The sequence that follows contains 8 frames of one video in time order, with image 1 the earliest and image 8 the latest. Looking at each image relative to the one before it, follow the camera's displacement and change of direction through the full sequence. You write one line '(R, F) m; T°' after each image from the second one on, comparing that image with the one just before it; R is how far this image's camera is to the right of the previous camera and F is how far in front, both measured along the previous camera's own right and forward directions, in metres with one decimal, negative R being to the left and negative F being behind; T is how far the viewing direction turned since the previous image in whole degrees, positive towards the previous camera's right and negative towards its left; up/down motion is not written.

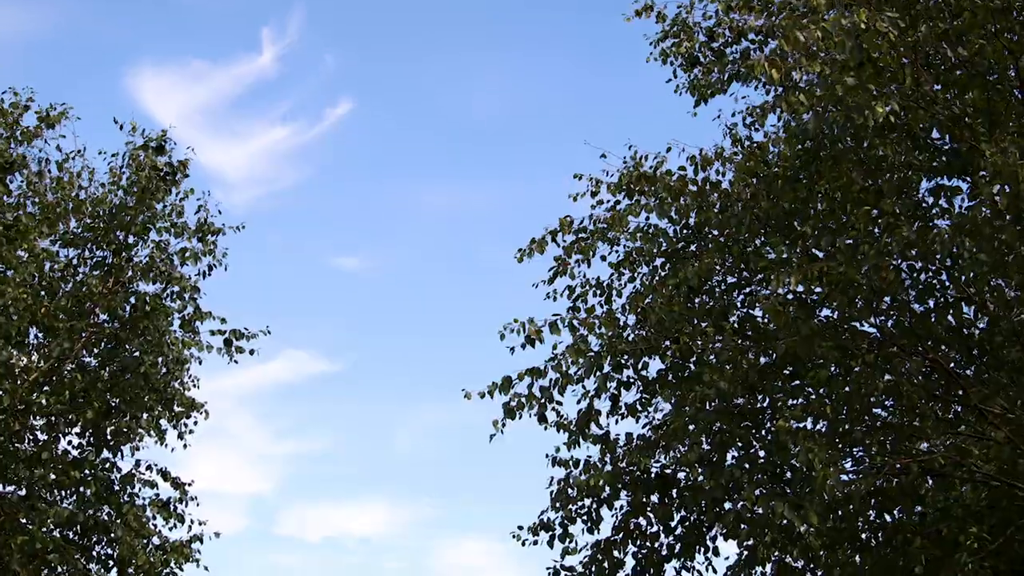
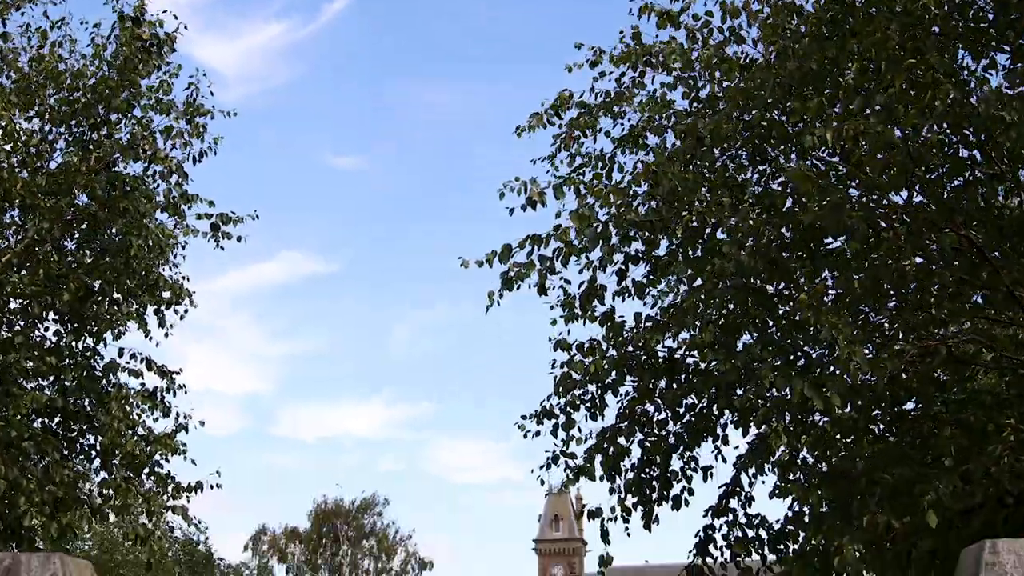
(+0.3, +0.7) m; -2°
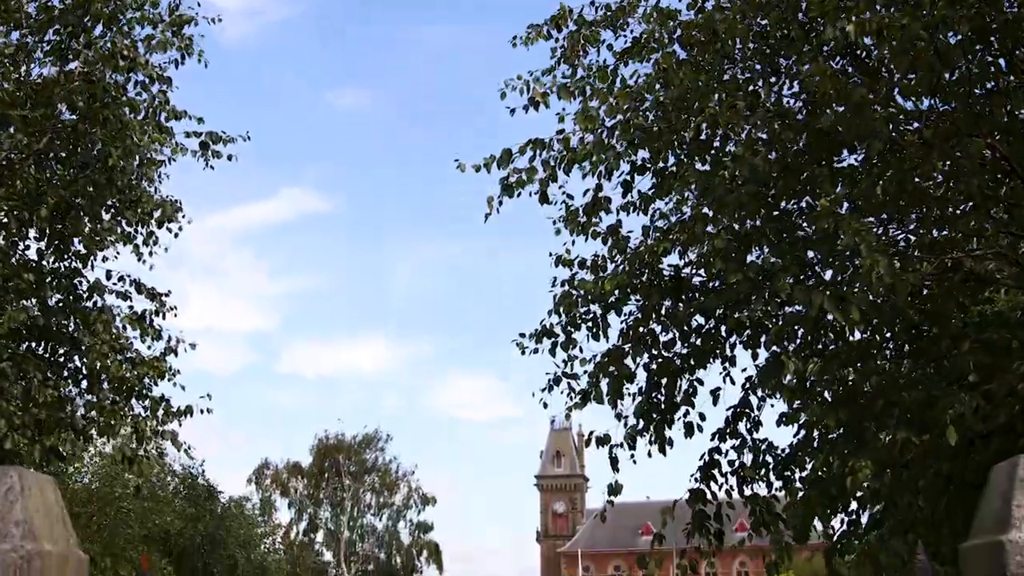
(0.0, +0.4) m; 0°
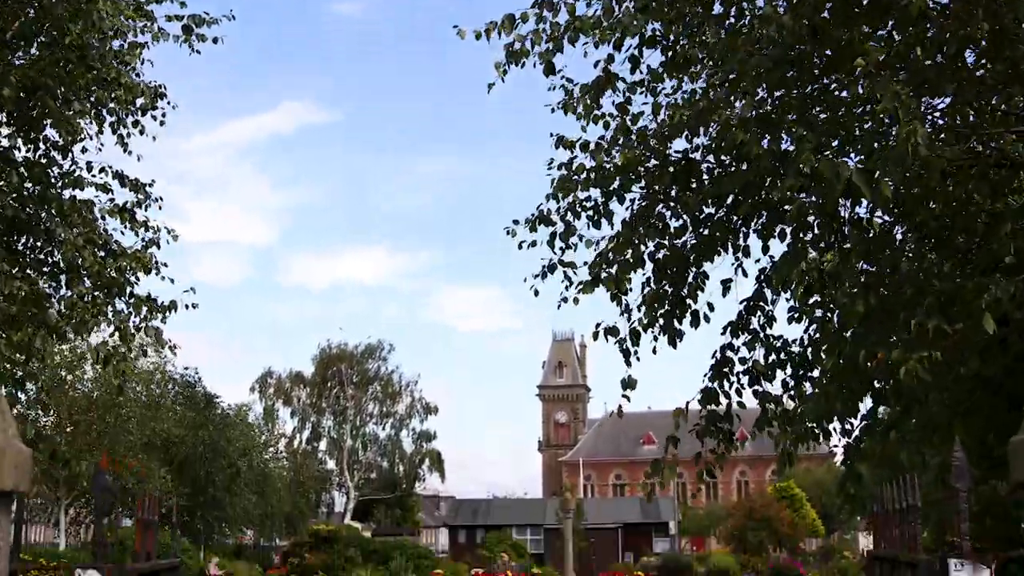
(0.0, +0.5) m; 0°
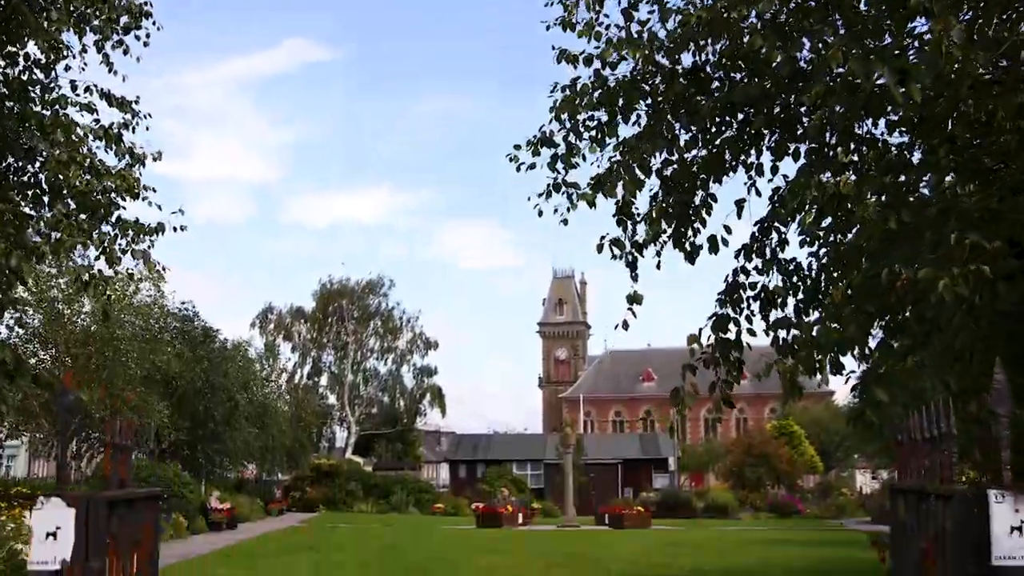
(0.0, +0.4) m; 0°
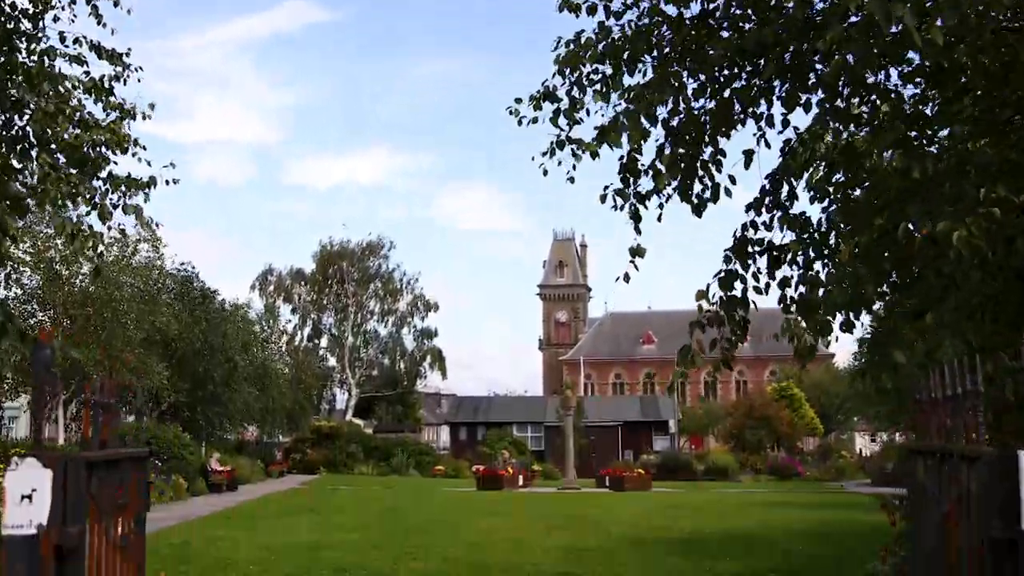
(0.0, +0.2) m; 0°
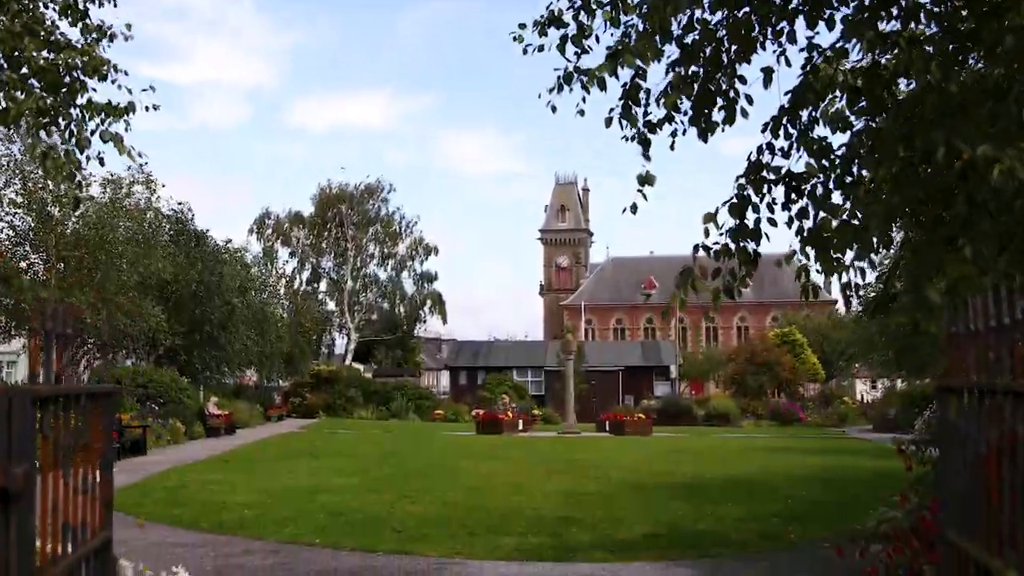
(0.0, +0.5) m; 0°
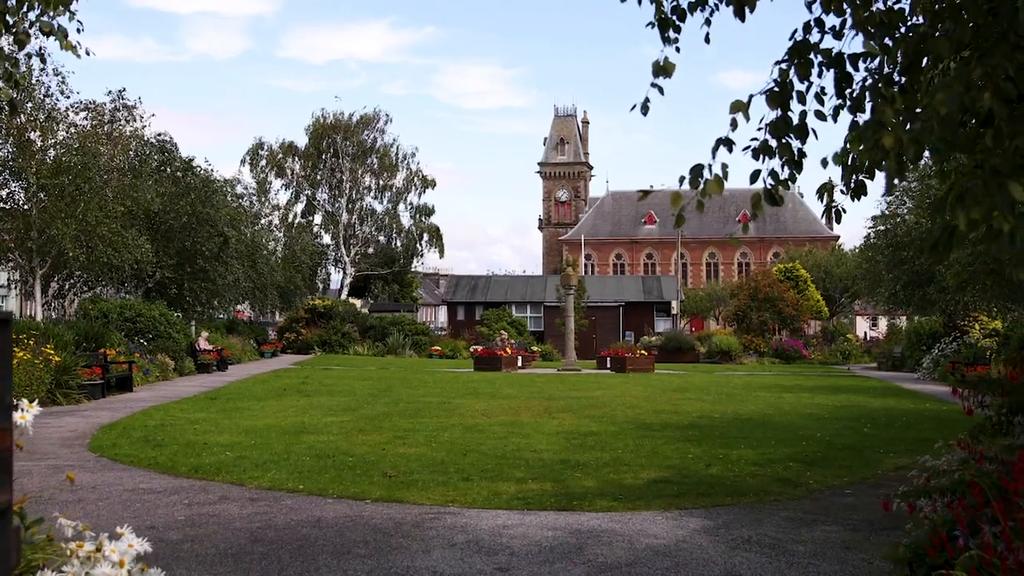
(0.0, +1.1) m; 0°
